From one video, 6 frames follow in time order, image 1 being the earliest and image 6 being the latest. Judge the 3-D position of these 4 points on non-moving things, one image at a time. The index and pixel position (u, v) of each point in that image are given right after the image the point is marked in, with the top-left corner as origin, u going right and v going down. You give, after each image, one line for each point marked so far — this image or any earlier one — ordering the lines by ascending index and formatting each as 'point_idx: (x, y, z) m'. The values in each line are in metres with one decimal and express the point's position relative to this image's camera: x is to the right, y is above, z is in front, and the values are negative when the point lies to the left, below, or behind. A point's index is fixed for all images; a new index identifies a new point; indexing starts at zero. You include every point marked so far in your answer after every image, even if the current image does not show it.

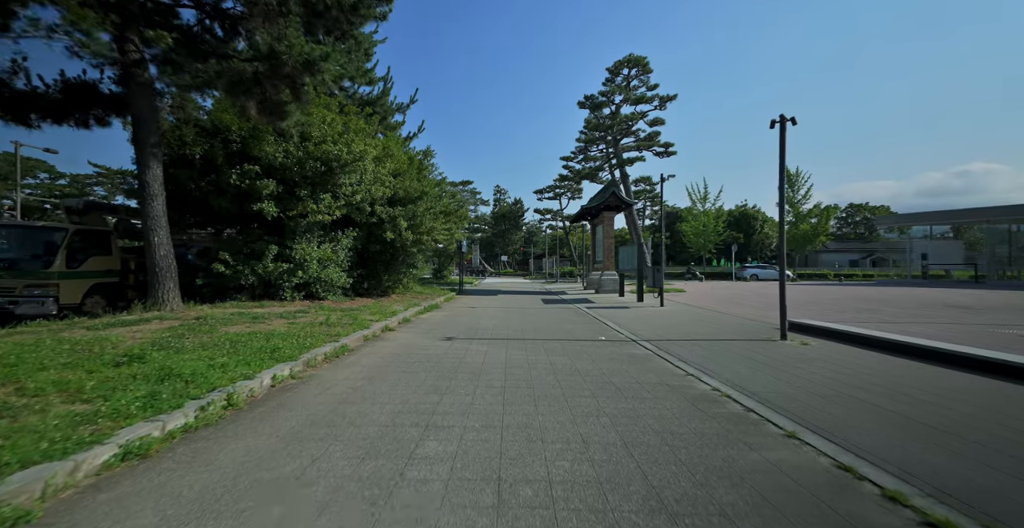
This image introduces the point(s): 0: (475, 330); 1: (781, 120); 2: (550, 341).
0: (-1.2, -2.2, +13.0) m
1: (+7.0, +3.8, +10.4) m
2: (+1.1, -2.1, +11.0) m
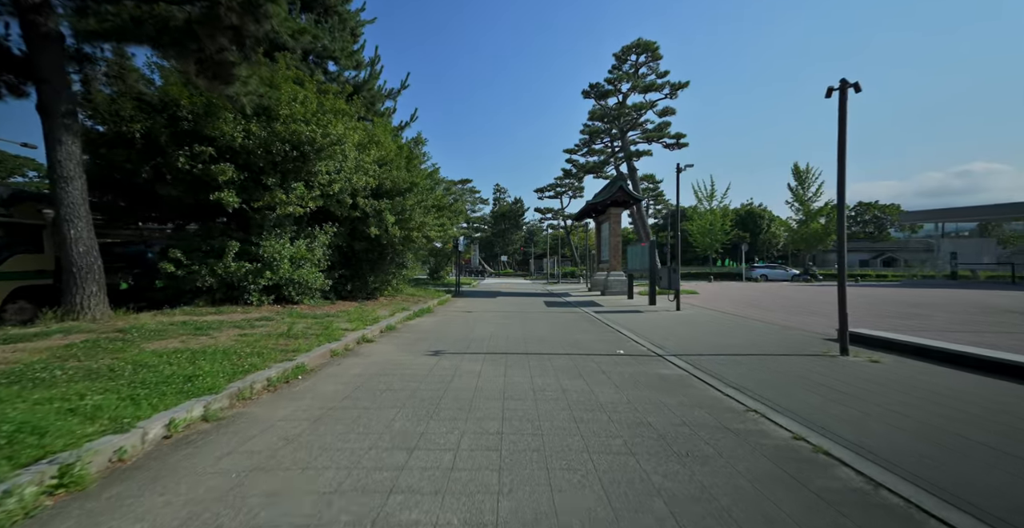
0: (-1.2, -2.2, +11.1) m
1: (+7.0, +3.8, +8.5) m
2: (+1.1, -2.1, +9.1) m
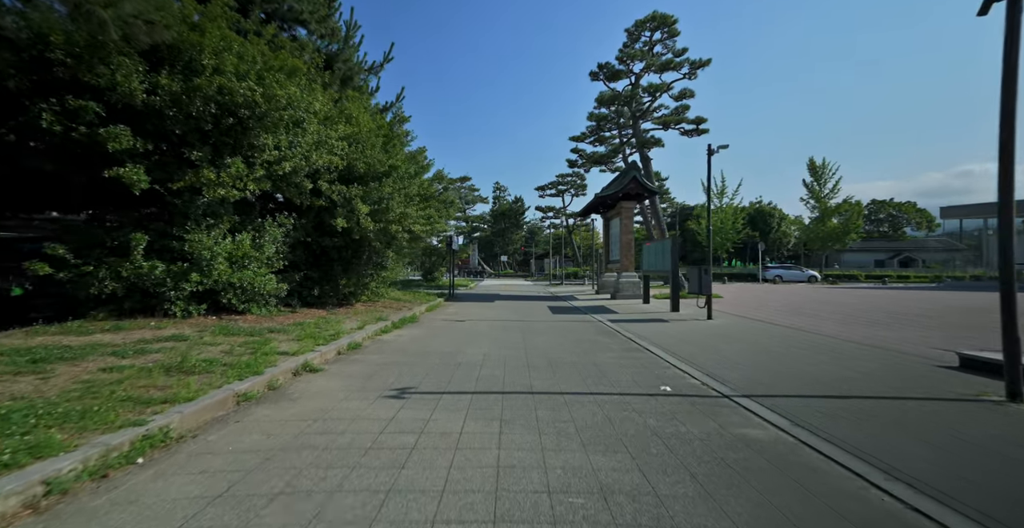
0: (-1.2, -2.2, +8.1) m
1: (+7.0, +3.8, +5.5) m
2: (+1.0, -2.1, +6.1) m
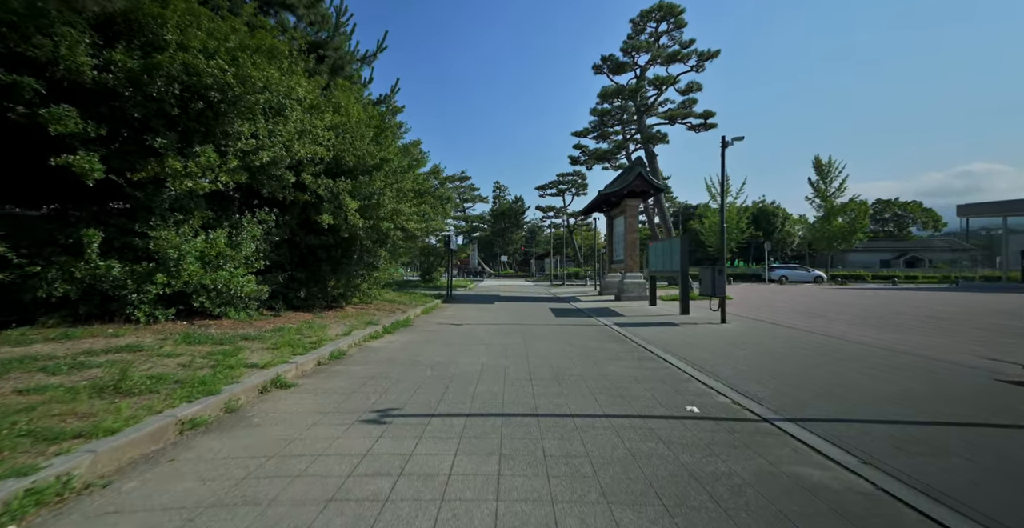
0: (-1.2, -2.2, +7.1) m
1: (+7.0, +3.8, +4.5) m
2: (+1.1, -2.1, +5.1) m
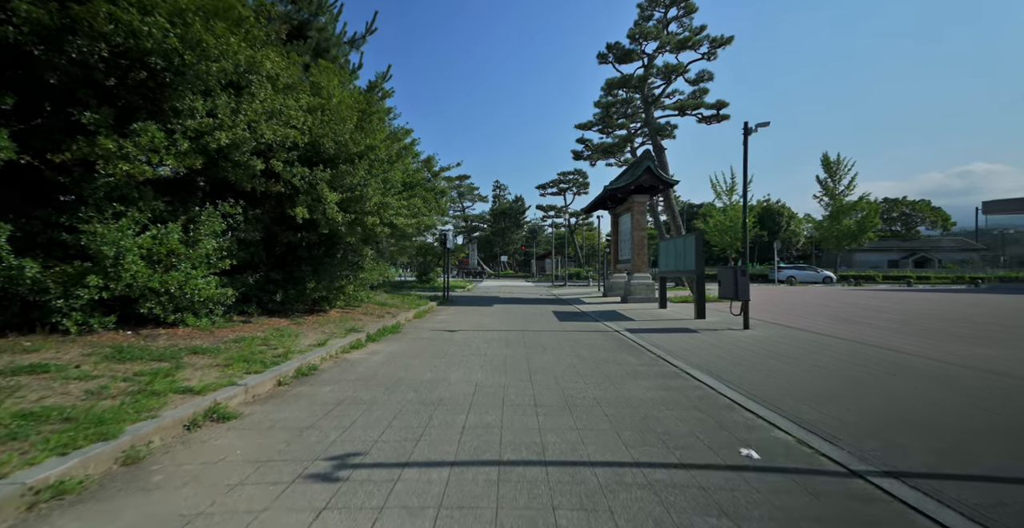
0: (-1.2, -2.2, +5.7) m
1: (+7.0, +3.8, +3.1) m
2: (+1.1, -2.1, +3.7) m
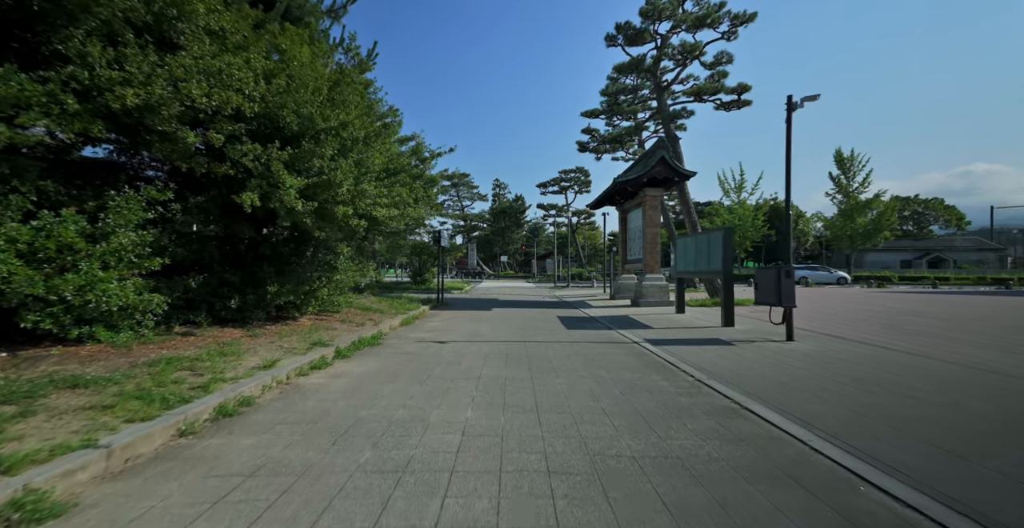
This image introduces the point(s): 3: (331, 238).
0: (-1.2, -2.1, +3.6) m
1: (+7.0, +3.9, +1.0) m
2: (+1.1, -2.1, +1.6) m
3: (-5.1, +0.7, +11.3) m
